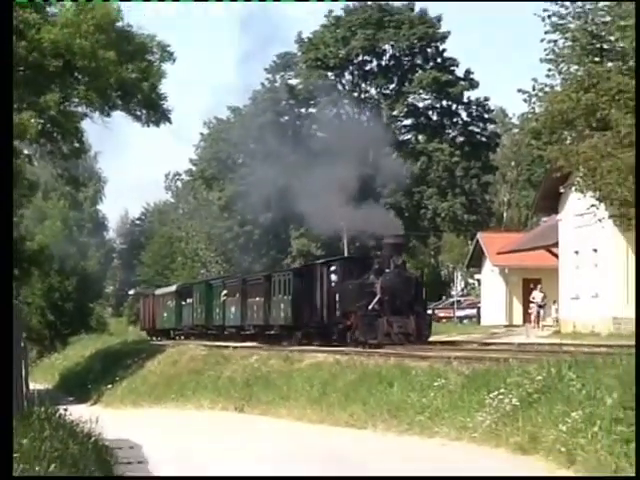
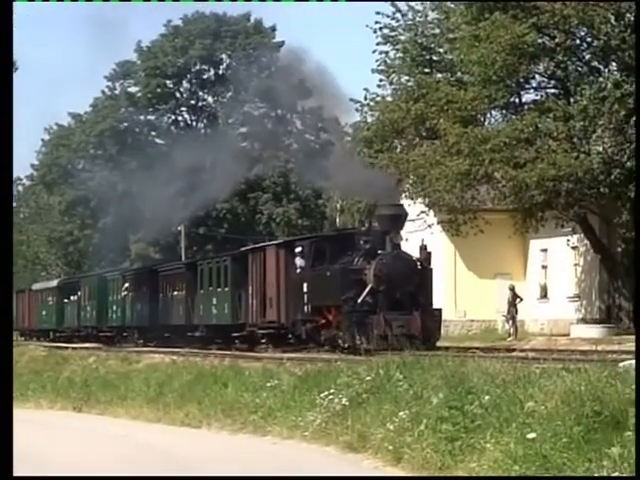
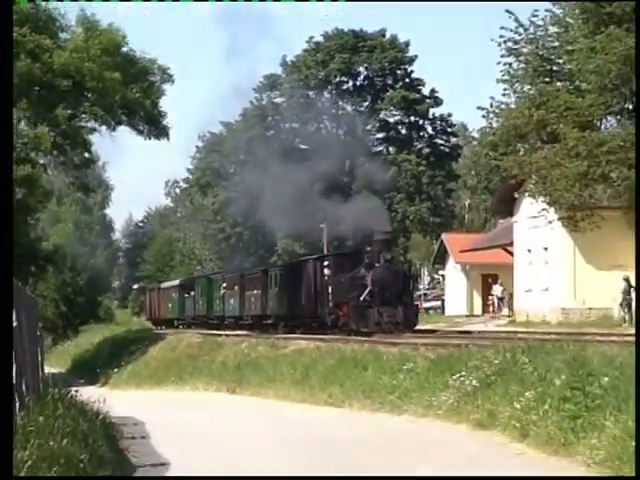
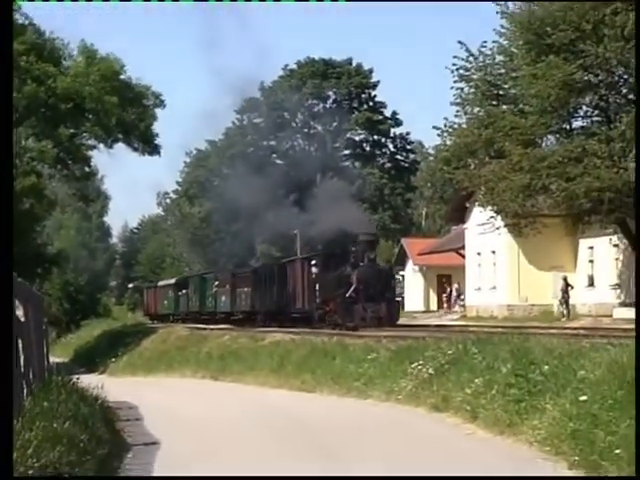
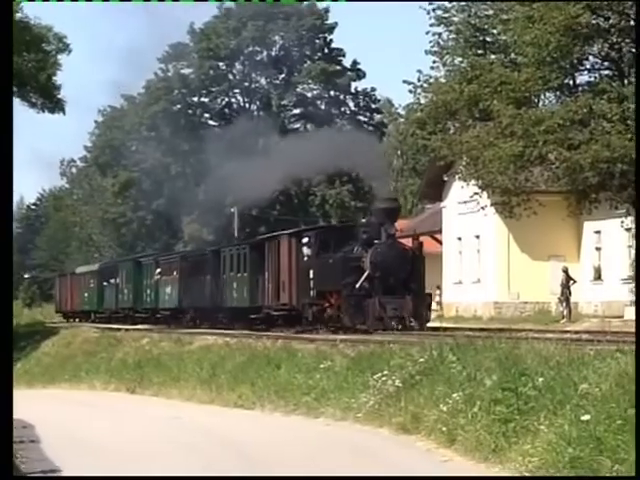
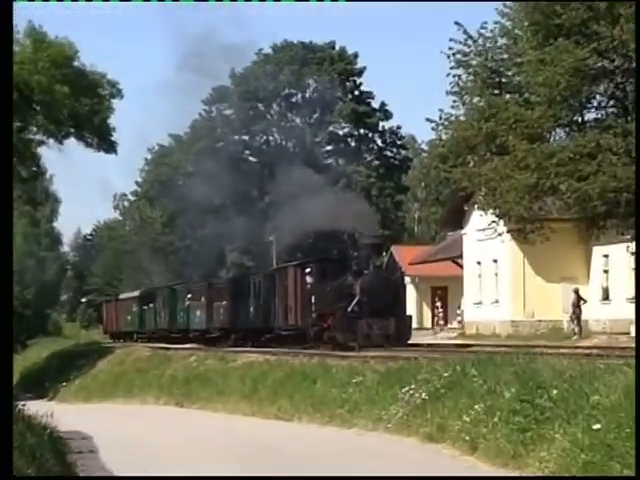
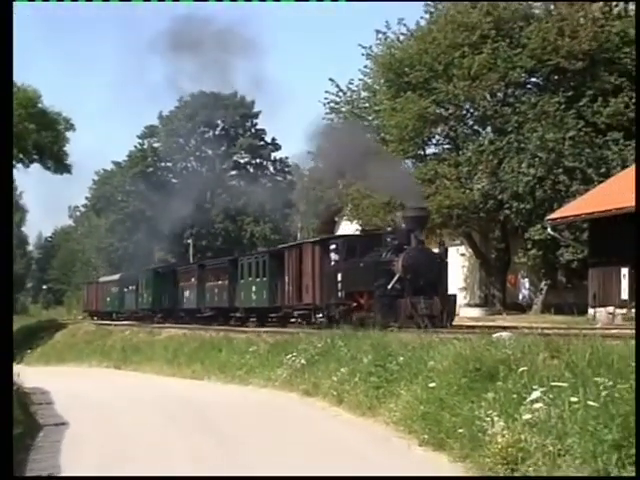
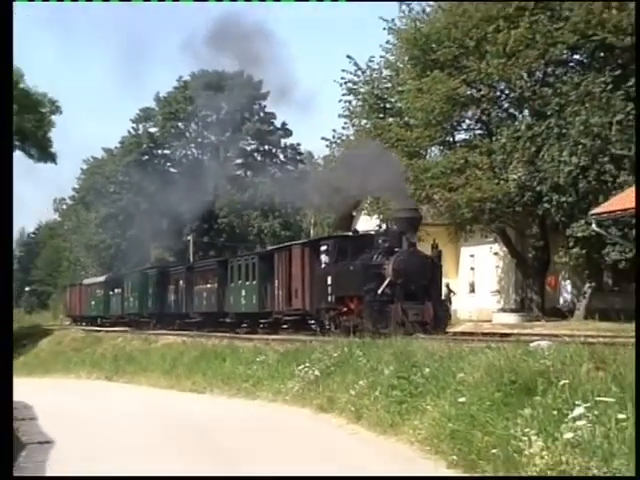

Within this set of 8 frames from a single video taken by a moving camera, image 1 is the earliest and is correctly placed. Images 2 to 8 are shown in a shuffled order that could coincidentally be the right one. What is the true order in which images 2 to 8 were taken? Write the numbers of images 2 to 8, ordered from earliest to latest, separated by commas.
3, 4, 6, 5, 2, 8, 7
